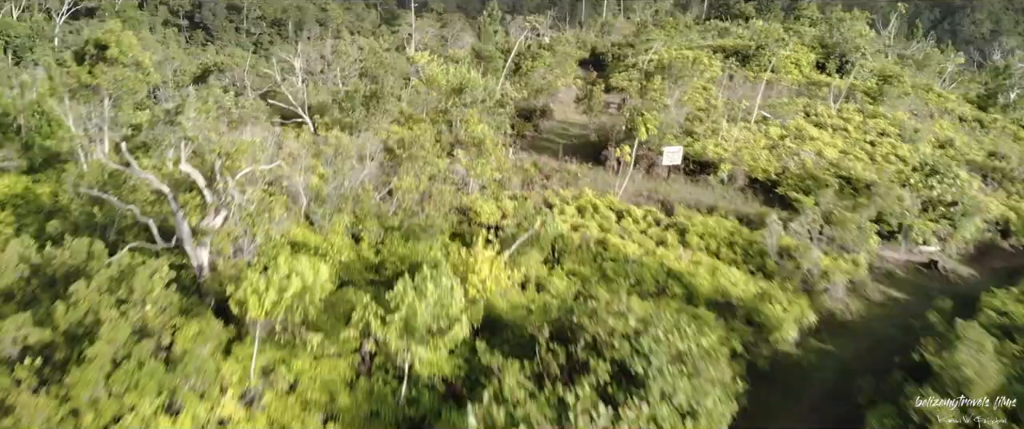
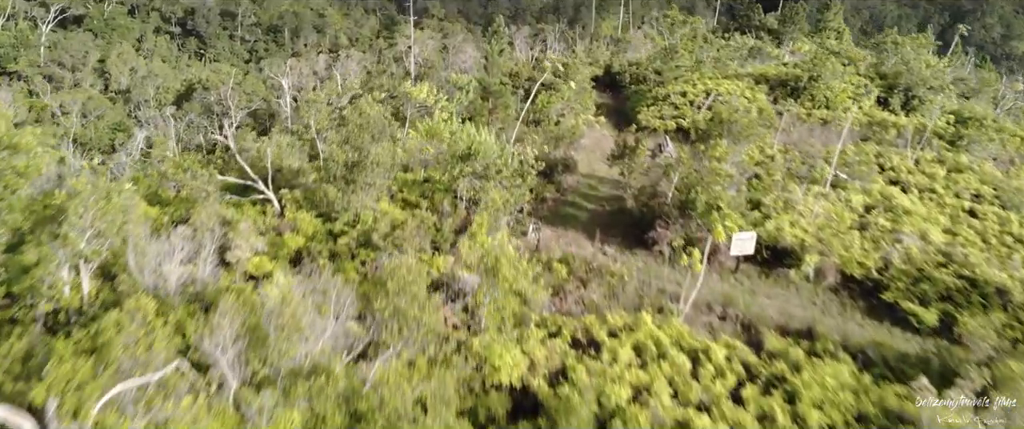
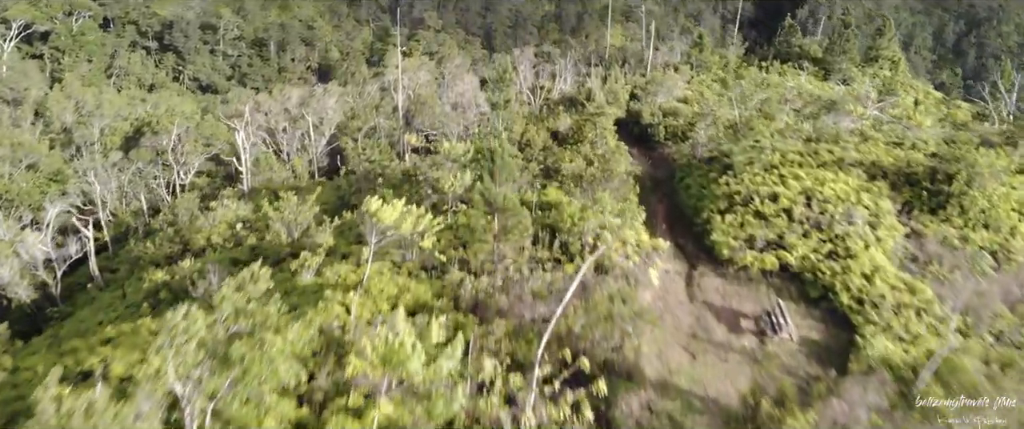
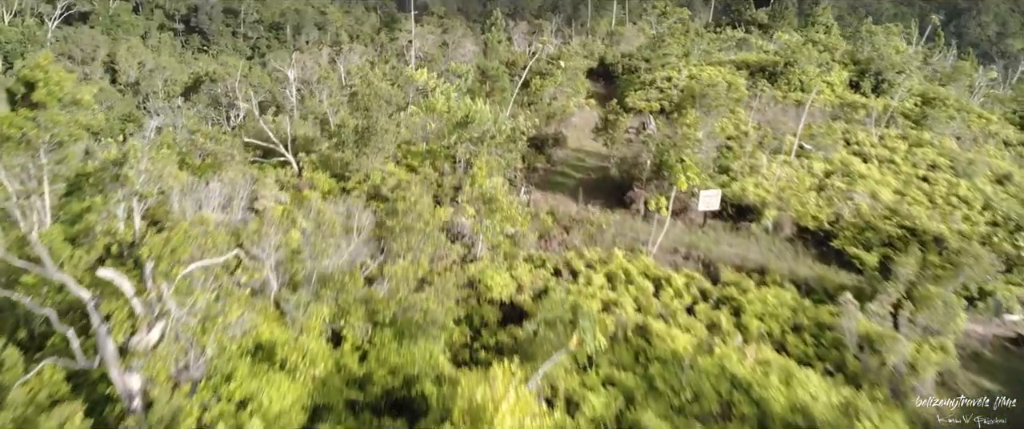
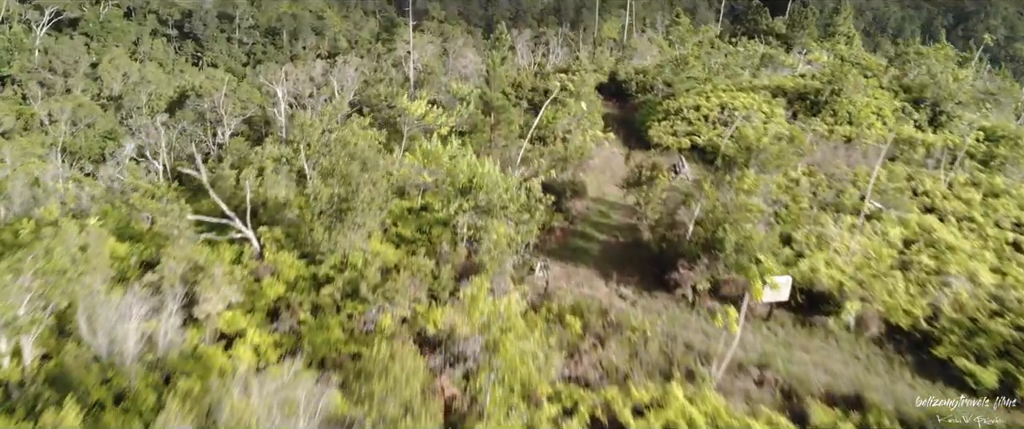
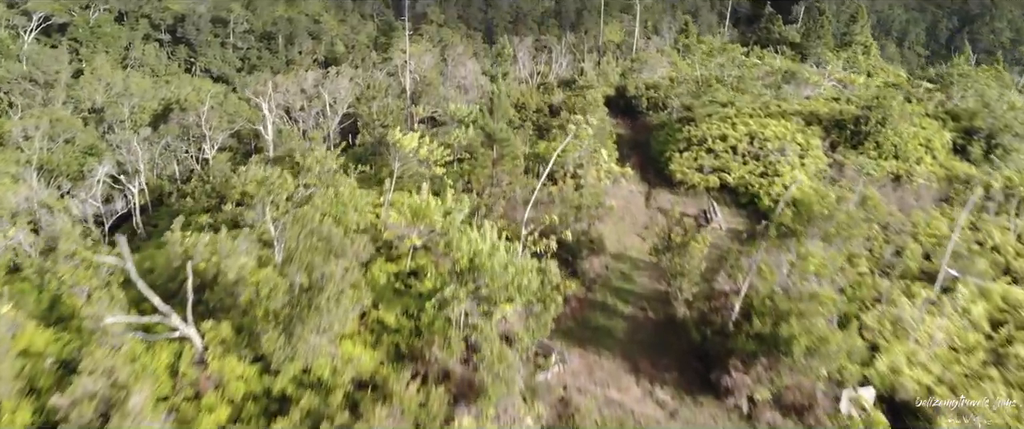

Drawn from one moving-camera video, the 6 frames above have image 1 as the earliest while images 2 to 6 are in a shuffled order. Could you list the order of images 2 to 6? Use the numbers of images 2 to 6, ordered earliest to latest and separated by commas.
4, 2, 5, 6, 3
